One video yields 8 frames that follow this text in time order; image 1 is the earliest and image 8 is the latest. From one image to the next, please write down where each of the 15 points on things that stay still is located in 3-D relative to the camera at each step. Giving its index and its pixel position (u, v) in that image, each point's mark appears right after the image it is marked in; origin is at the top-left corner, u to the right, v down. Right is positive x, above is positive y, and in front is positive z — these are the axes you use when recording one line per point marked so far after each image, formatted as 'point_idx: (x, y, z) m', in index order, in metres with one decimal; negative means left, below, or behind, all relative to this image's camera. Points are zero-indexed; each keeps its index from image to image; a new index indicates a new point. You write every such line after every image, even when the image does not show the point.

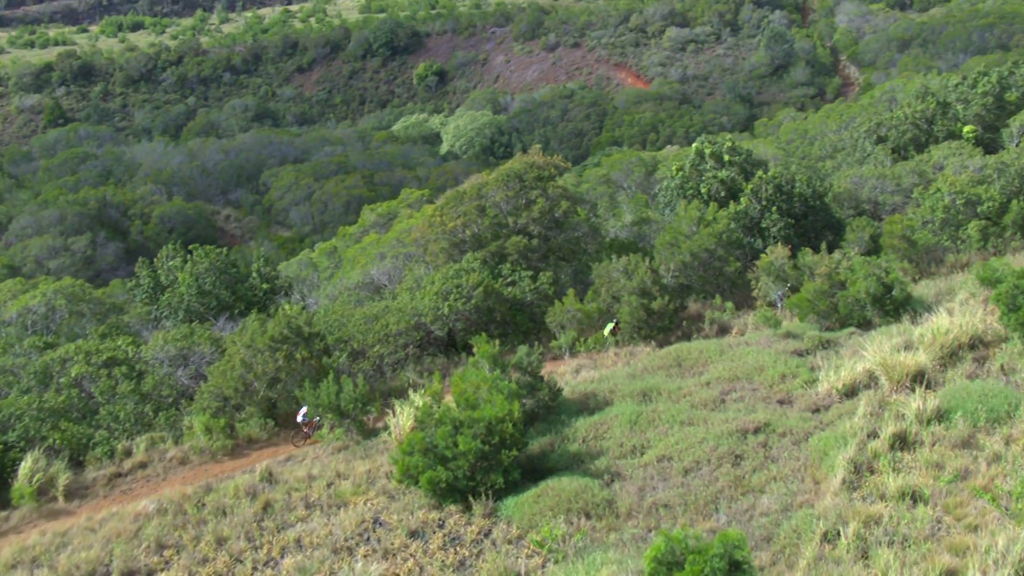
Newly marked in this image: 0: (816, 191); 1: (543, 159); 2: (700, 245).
0: (+4.3, +1.4, +16.8) m
1: (+0.4, +1.7, +15.6) m
2: (+2.3, +0.5, +14.4) m
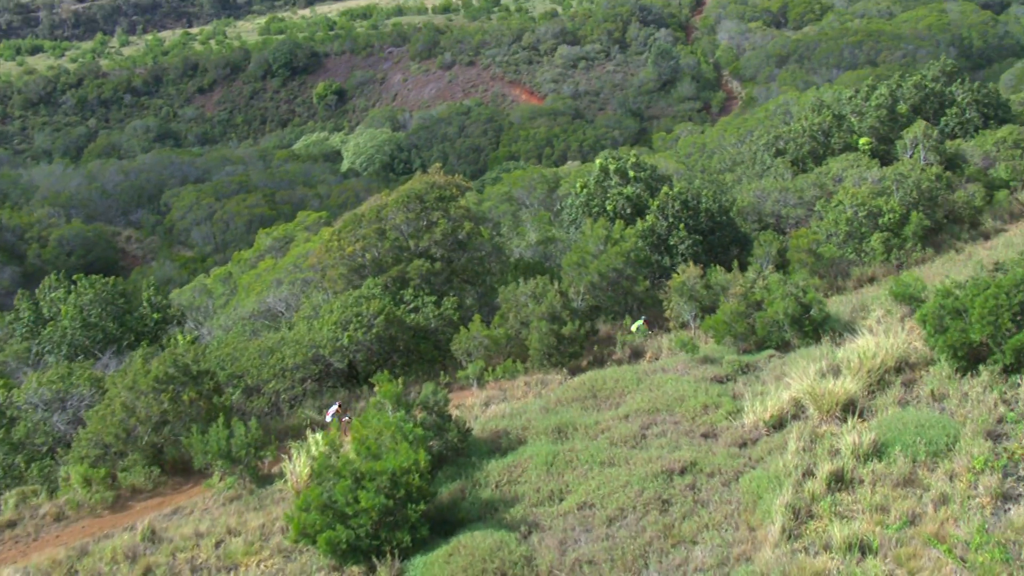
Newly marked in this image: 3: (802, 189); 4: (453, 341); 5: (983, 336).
0: (+2.9, +1.1, +16.5) m
1: (-0.9, +1.4, +15.0) m
2: (+1.1, +0.3, +13.9) m
3: (+4.6, +1.6, +19.0) m
4: (-0.6, -0.5, +12.3) m
5: (+3.0, -0.3, +7.7) m
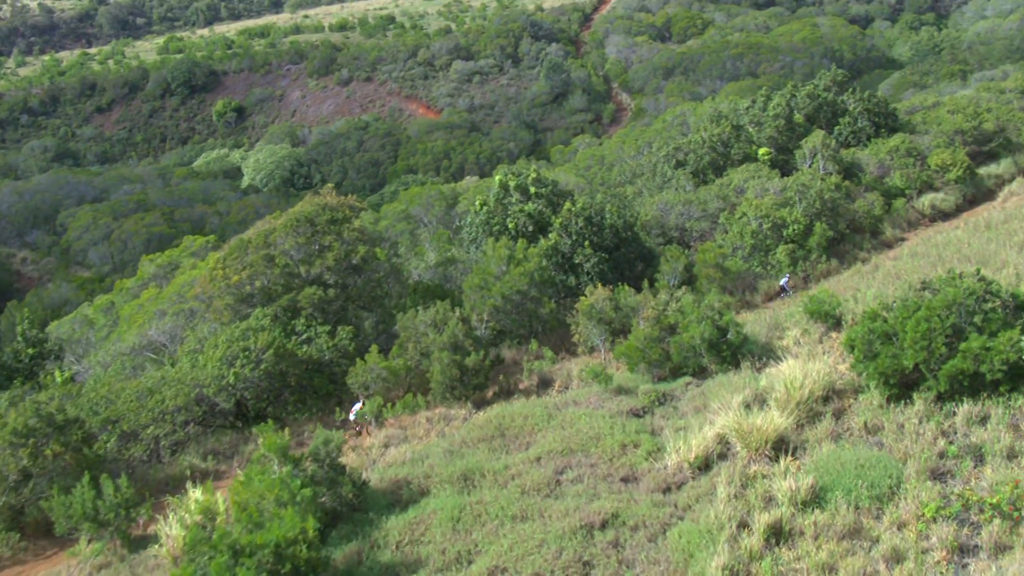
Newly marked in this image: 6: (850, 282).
0: (+1.5, +0.9, +16.0) m
1: (-2.1, +1.0, +14.1) m
2: (0.0, 0.0, +13.3) m
3: (+3.0, +1.4, +18.6) m
4: (-1.6, -0.8, +11.5) m
5: (+2.4, -0.5, +7.2) m
6: (+4.0, +0.1, +14.2) m
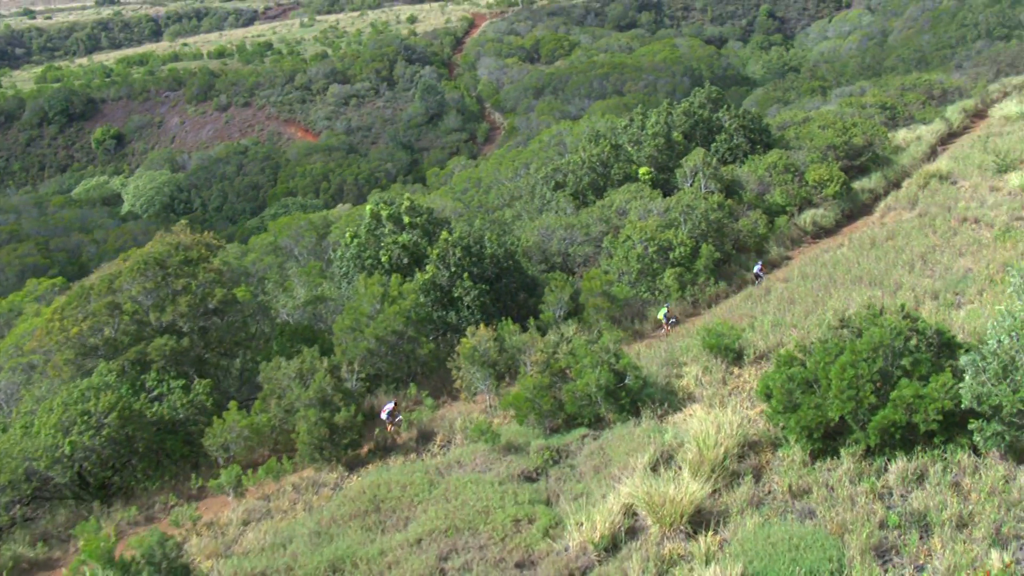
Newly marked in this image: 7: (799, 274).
0: (-0.1, +0.5, +15.1) m
1: (-3.5, +0.5, +12.9) m
2: (-1.3, -0.4, +12.2) m
3: (+1.1, +0.9, +17.8) m
4: (-2.6, -1.3, +10.2) m
5: (+1.8, -0.7, +6.4) m
6: (+2.6, -0.2, +13.5) m
7: (+3.6, +0.2, +15.2) m
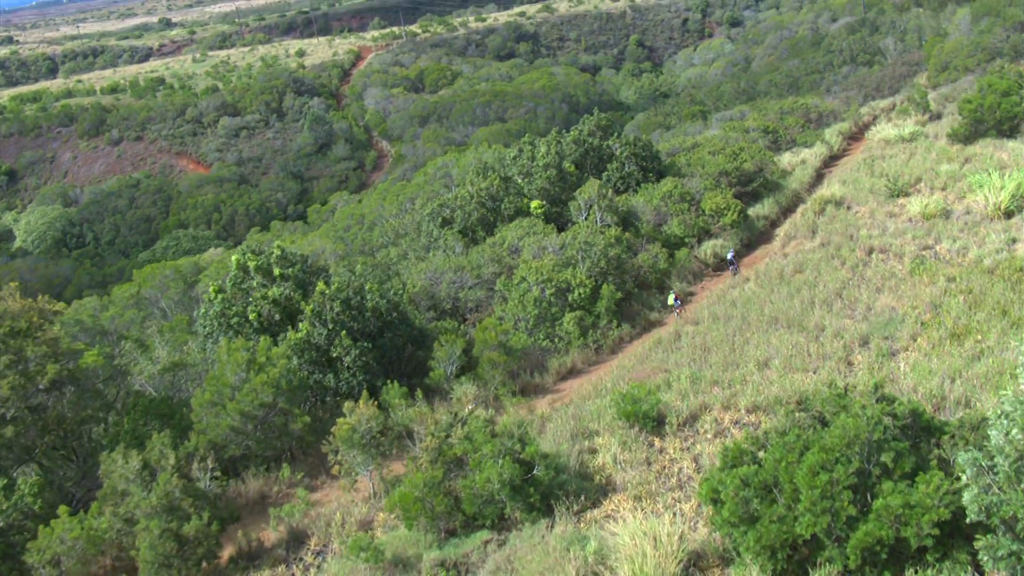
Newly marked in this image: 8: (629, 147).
0: (-1.4, -0.1, +13.6) m
1: (-4.6, -0.1, +11.1) m
2: (-2.3, -1.0, +10.6) m
3: (-0.5, +0.3, +16.4) m
4: (-3.4, -1.8, +8.5) m
5: (+1.3, -1.0, +5.1) m
6: (+1.4, -0.8, +12.3) m
7: (+2.2, -0.3, +14.0) m
8: (+2.0, +2.4, +20.0) m
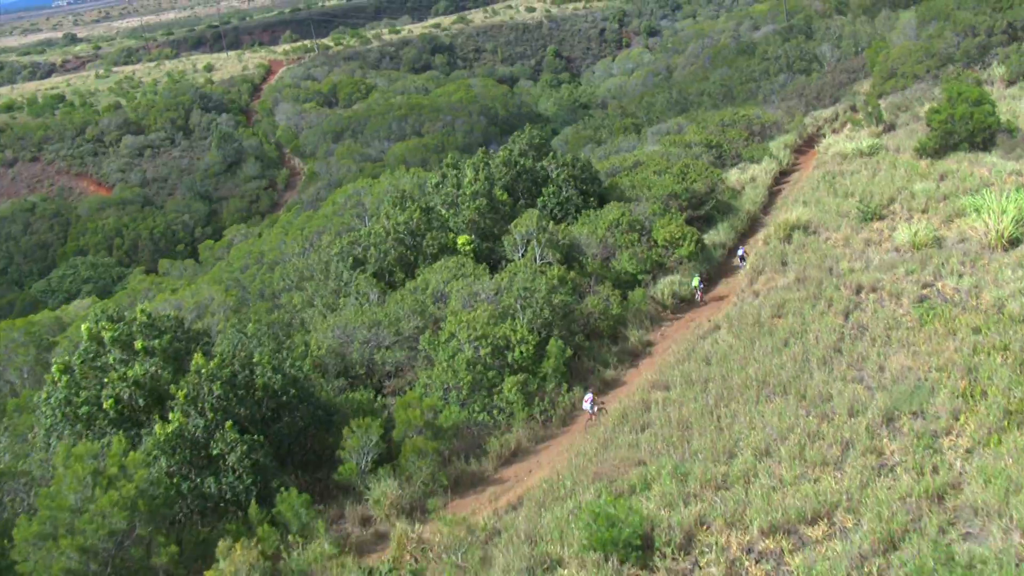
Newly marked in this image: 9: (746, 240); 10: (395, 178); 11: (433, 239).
0: (-2.0, -0.8, +10.9) m
1: (-5.1, -0.8, +8.2) m
2: (-2.7, -1.6, +7.9) m
3: (-1.3, -0.3, +13.8) m
4: (-3.7, -2.4, +5.7) m
5: (+1.2, -1.5, +2.6) m
6: (+0.9, -1.3, +9.8) m
7: (+1.5, -0.8, +11.6) m
8: (+0.8, +1.8, +17.6) m
9: (+3.5, +0.7, +17.9) m
10: (-1.9, +1.7, +19.6) m
11: (-1.0, +0.6, +15.5) m
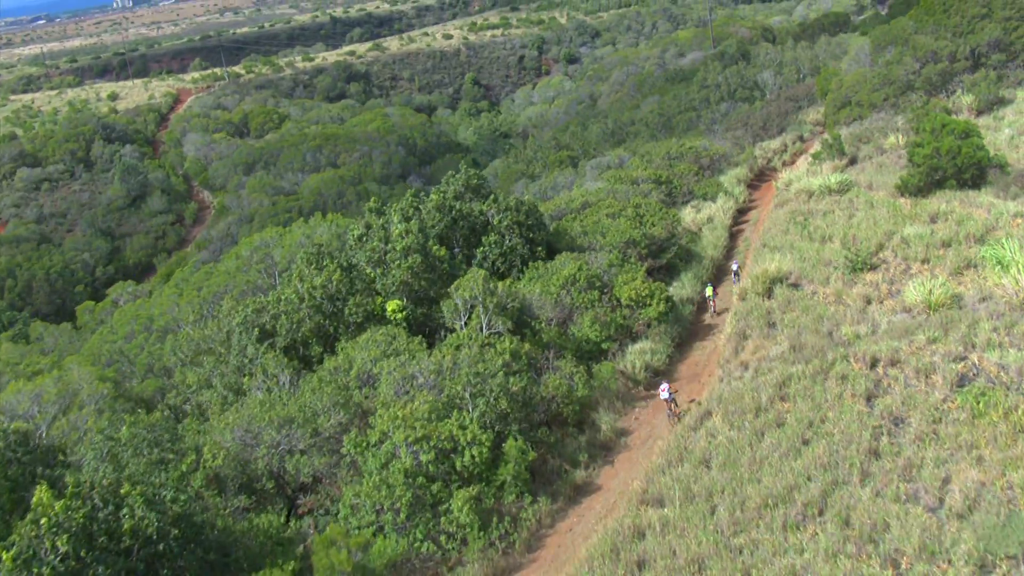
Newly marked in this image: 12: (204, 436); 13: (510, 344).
0: (-2.4, -1.4, +8.3) m
1: (-5.2, -1.5, +5.4) m
2: (-2.9, -2.2, +5.2) m
3: (-1.9, -1.1, +11.3) m
4: (-3.7, -3.0, +3.0) m
5: (+1.4, -1.9, +0.3) m
6: (+0.6, -1.9, +7.4) m
7: (+1.2, -1.5, +9.3) m
8: (0.0, +1.0, +15.2) m
9: (+2.7, 0.0, +15.7) m
10: (-2.9, +0.9, +17.1) m
11: (-1.7, -0.1, +13.0) m
12: (-3.0, -1.3, +11.9) m
13: (0.0, -0.5, +11.8) m
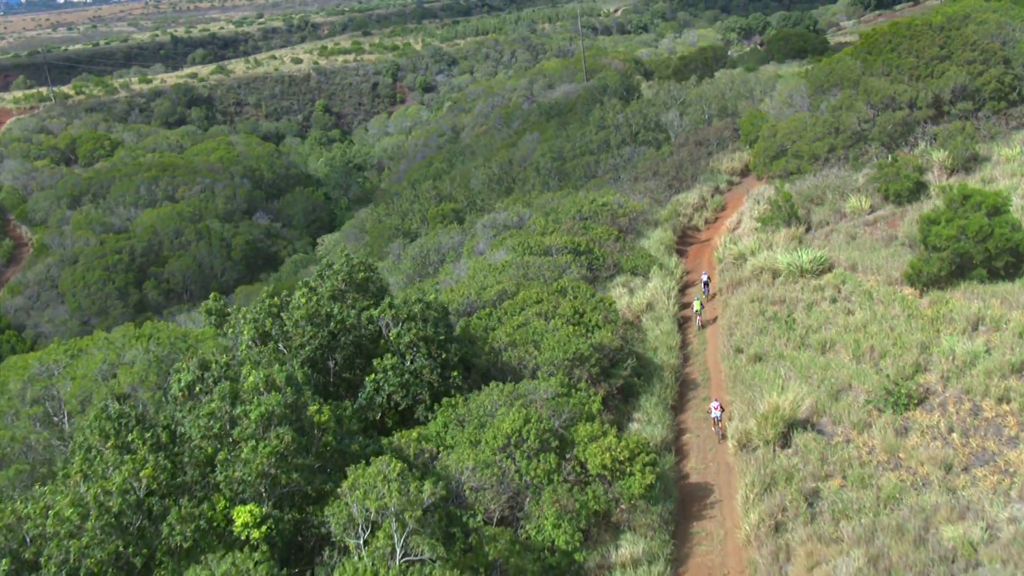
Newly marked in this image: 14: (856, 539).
0: (-2.3, -2.5, +3.5) m
1: (-4.8, -2.5, +0.3) m
2: (-2.4, -3.3, +0.4) m
3: (-2.2, -2.2, +6.5) m
4: (-2.9, -4.0, -2.0) m
5: (+2.5, -2.9, -4.0) m
6: (+0.8, -3.0, +3.0) m
7: (+1.0, -2.6, +4.9) m
8: (-0.9, -0.3, +10.7) m
9: (+1.7, -1.3, +11.5) m
10: (-4.0, -0.4, +12.1) m
11: (-2.3, -1.3, +8.3) m
12: (-3.4, -2.4, +7.0) m
13: (-0.5, -1.7, +7.3) m
14: (+2.3, -1.7, +8.0) m
